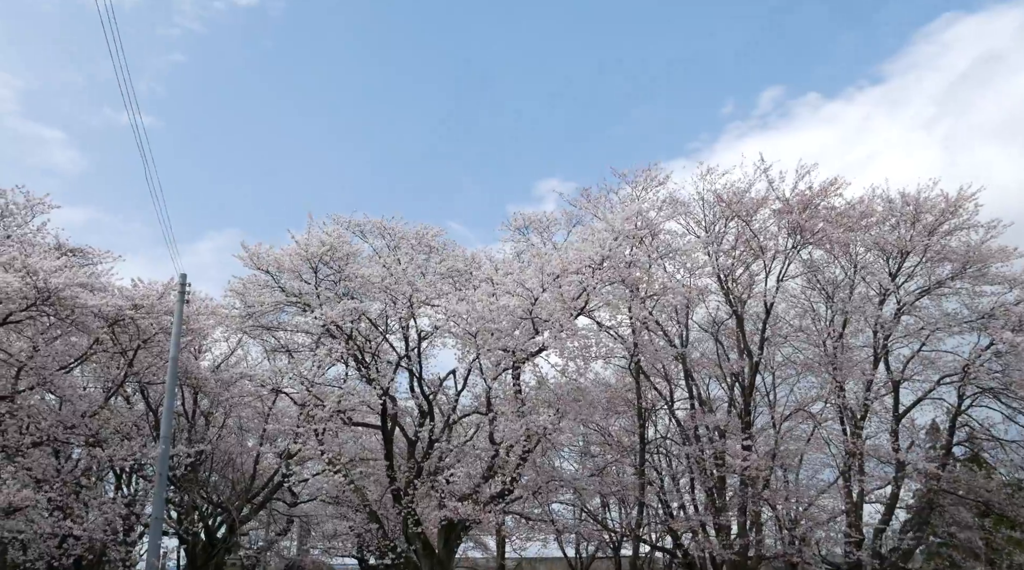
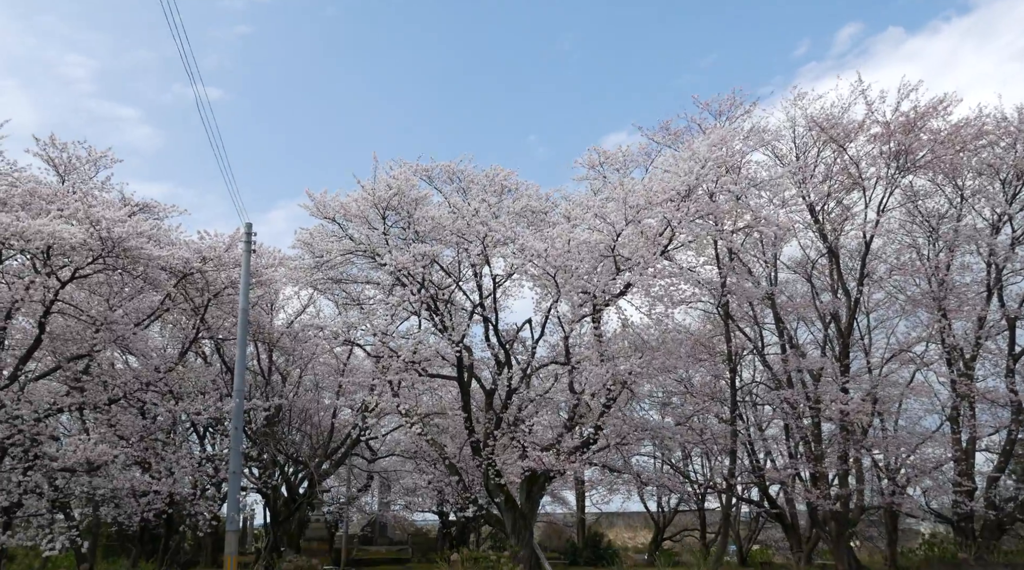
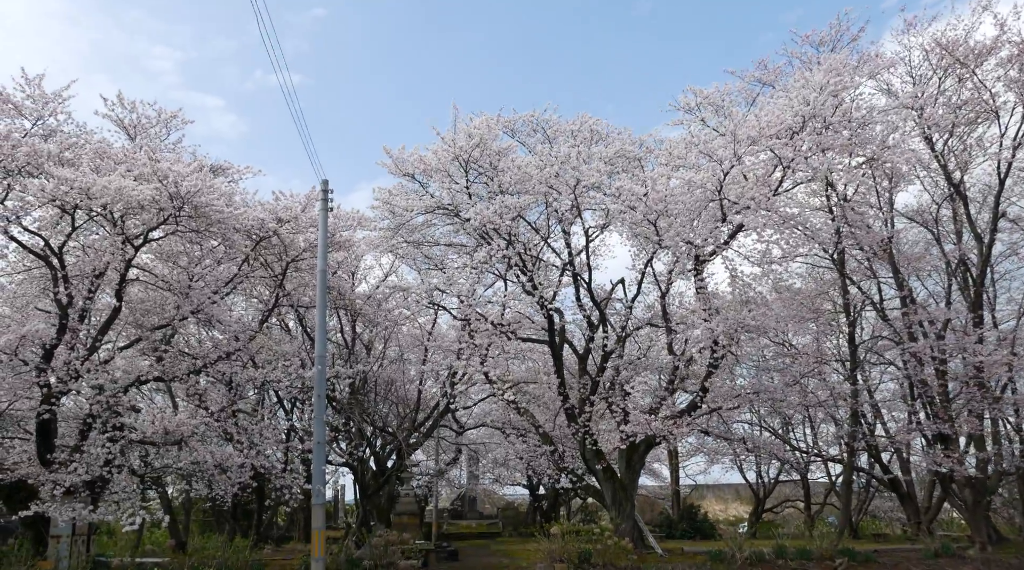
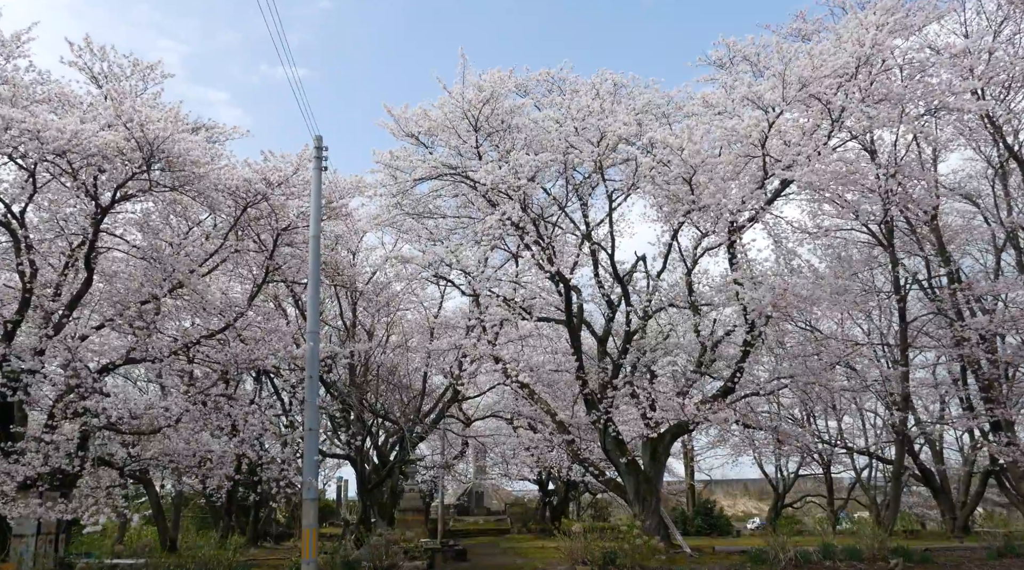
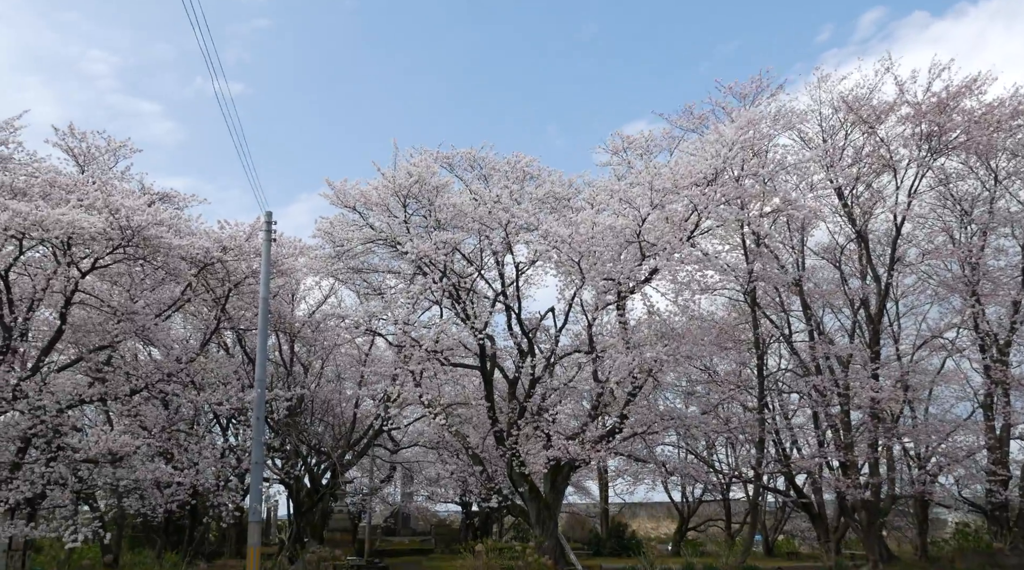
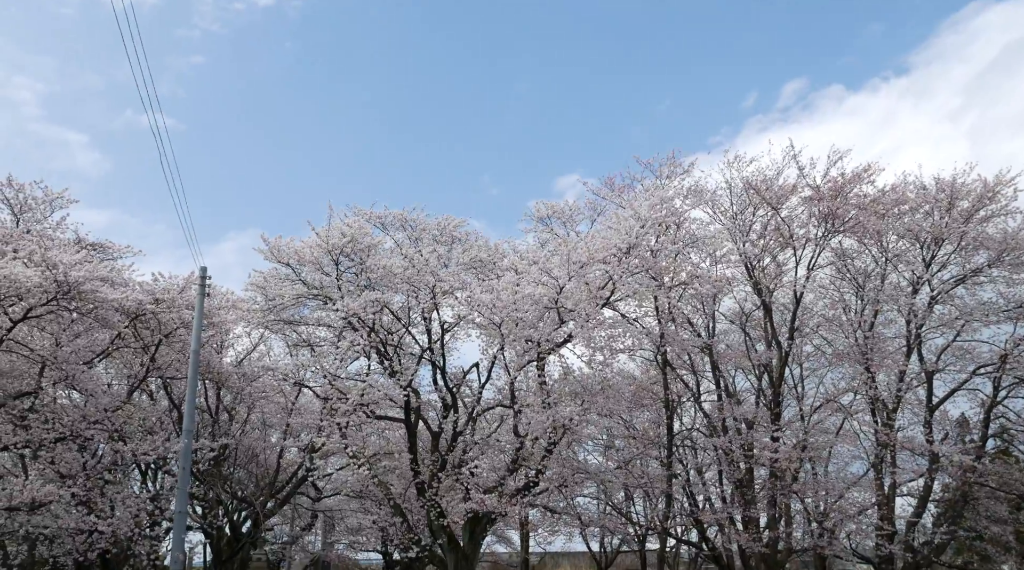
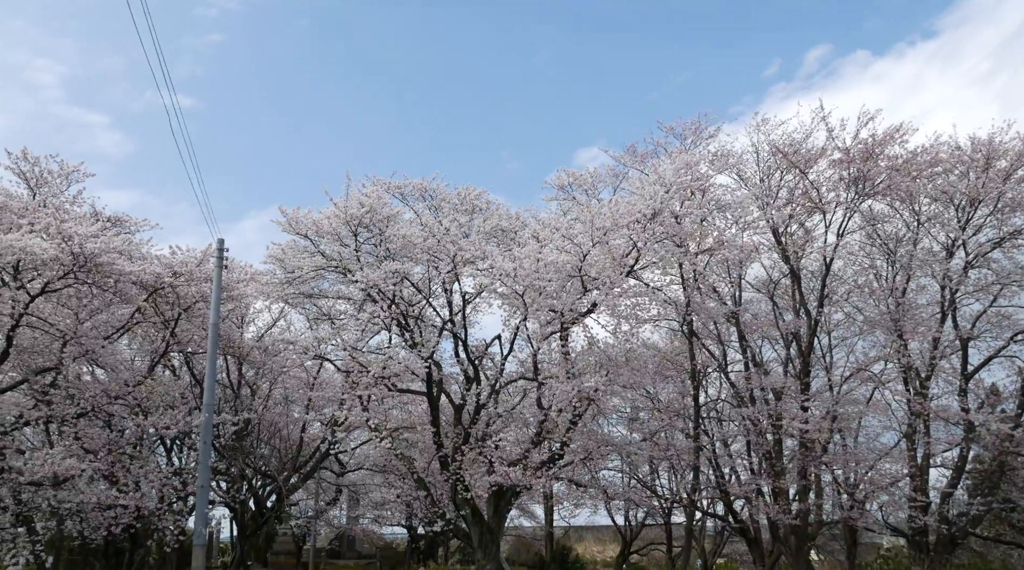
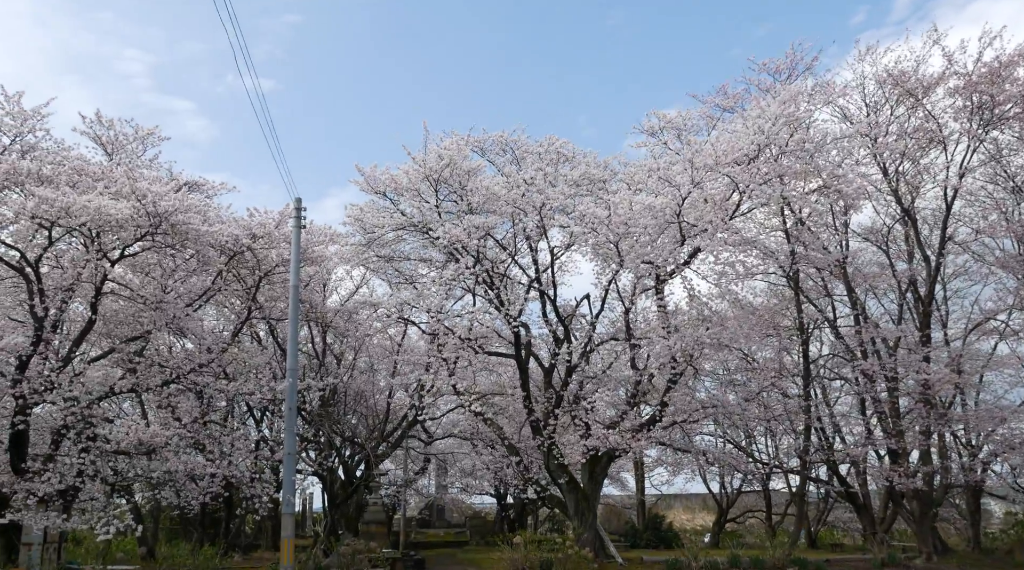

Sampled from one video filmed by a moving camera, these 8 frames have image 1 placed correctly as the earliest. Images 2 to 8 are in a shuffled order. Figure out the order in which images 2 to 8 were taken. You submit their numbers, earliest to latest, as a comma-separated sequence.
6, 7, 2, 5, 8, 3, 4
